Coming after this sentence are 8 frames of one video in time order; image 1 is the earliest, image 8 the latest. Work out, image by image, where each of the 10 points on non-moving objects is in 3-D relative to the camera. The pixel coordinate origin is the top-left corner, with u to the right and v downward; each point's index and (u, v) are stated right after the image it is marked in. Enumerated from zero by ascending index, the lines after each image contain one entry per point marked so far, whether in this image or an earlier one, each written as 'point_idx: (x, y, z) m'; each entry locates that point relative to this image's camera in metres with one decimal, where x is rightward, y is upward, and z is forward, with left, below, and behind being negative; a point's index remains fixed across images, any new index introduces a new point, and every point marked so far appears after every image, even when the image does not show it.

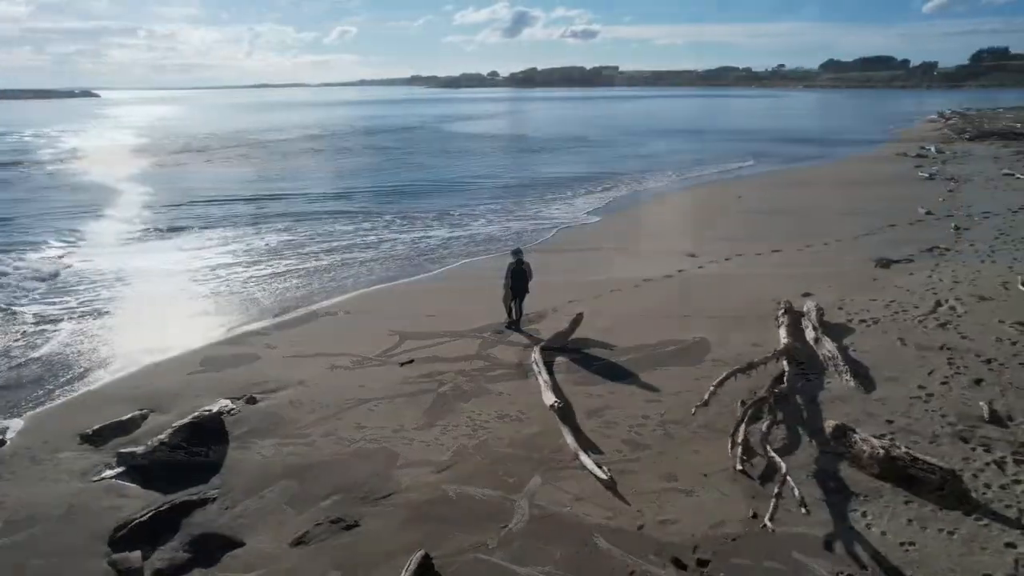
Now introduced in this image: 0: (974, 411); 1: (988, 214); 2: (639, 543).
0: (+3.9, -1.0, +5.4) m
1: (+9.9, +1.4, +13.3) m
2: (+0.8, -1.6, +4.0) m
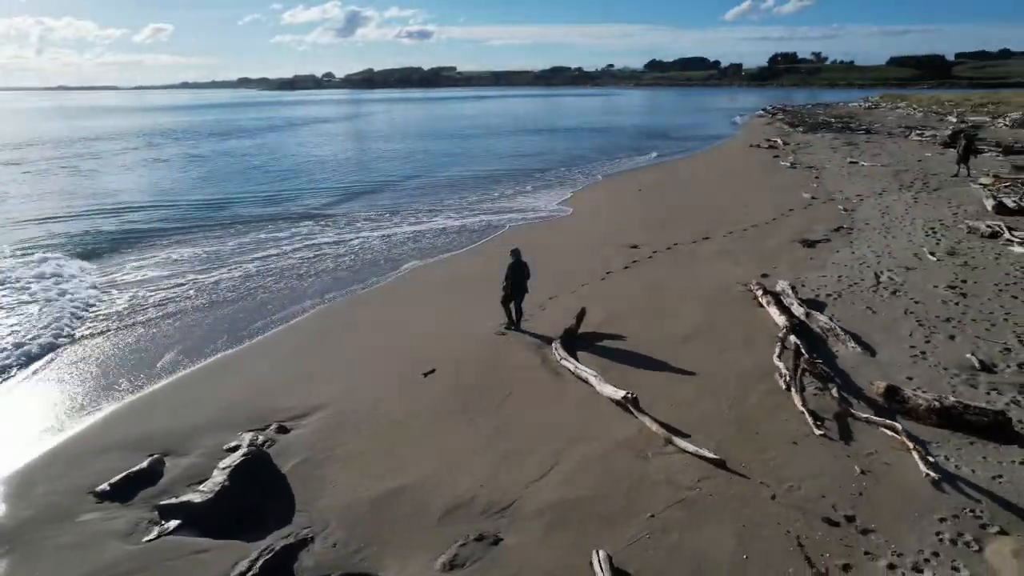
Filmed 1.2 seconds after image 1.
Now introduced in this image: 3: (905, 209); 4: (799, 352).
0: (+4.4, -0.7, +6.3) m
1: (+8.4, +2.1, +15.4) m
2: (+1.8, -1.5, +4.3) m
3: (+8.2, +1.6, +13.5) m
4: (+3.0, -0.7, +6.6) m
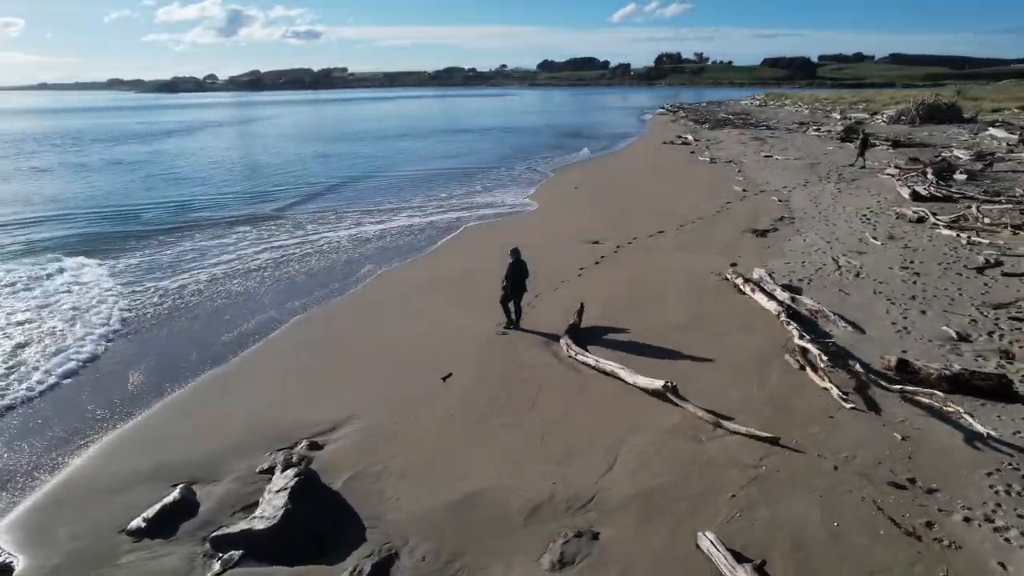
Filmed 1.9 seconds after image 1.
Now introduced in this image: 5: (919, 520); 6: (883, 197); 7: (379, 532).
0: (+4.7, -0.5, +7.0) m
1: (+7.1, +2.4, +16.5) m
2: (+2.4, -1.4, +4.6) m
3: (+7.3, +2.0, +14.7) m
4: (+3.2, -0.5, +7.1) m
5: (+2.6, -1.5, +4.1) m
6: (+8.2, +2.0, +14.3) m
7: (-0.9, -1.7, +4.6) m
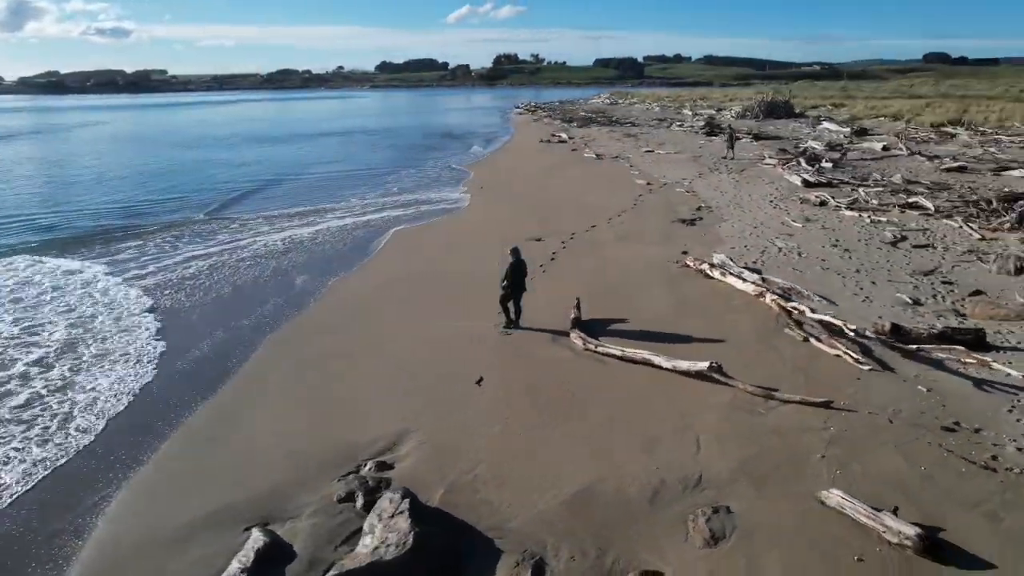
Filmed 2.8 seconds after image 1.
0: (+4.8, -0.1, +8.1) m
1: (+4.9, +2.9, +17.9) m
2: (+3.2, -1.2, +5.3) m
3: (+5.5, +2.4, +16.1) m
4: (+3.4, -0.3, +7.8) m
5: (+3.6, -1.3, +4.9) m
6: (+6.5, +2.5, +15.9) m
7: (0.0, -1.8, +4.5) m
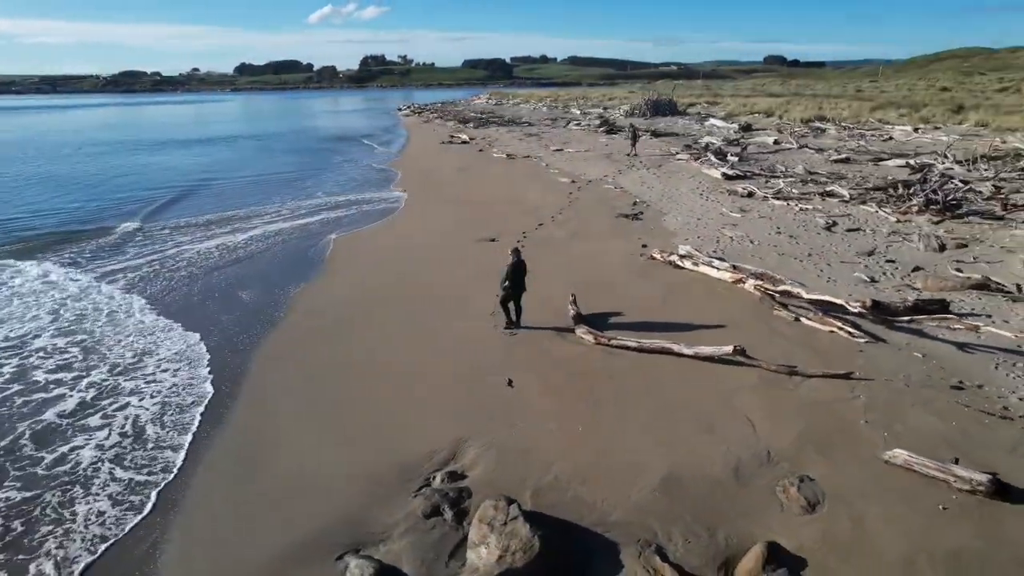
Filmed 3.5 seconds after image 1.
0: (+4.8, +0.1, +9.0) m
1: (+2.9, +3.1, +18.7) m
2: (+3.8, -0.9, +5.9) m
3: (+3.8, +2.7, +17.0) m
4: (+3.4, -0.1, +8.5) m
5: (+4.2, -1.0, +5.6) m
6: (+4.9, +2.8, +17.0) m
7: (+0.8, -1.7, +4.6) m
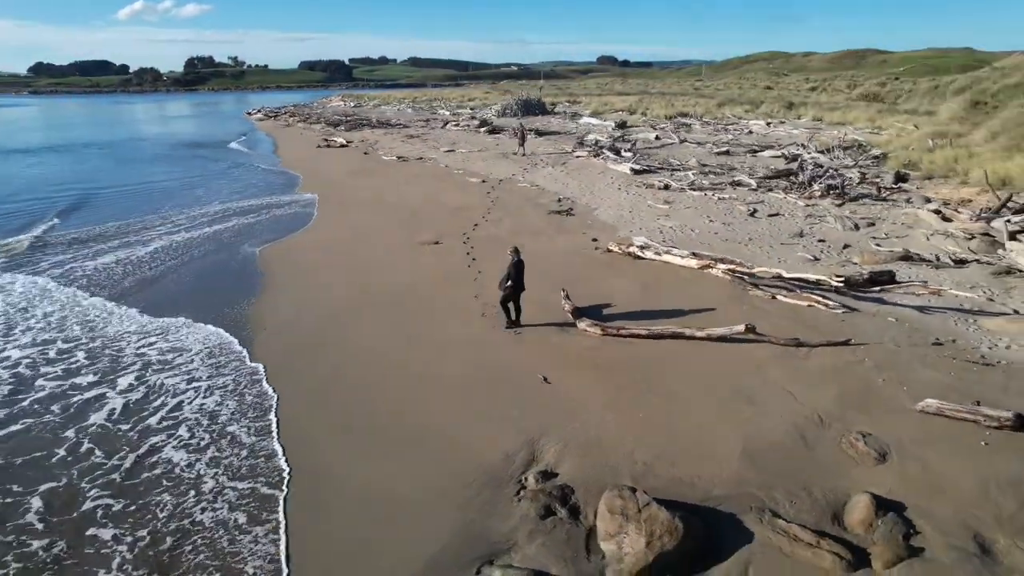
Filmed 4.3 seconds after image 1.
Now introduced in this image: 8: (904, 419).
0: (+4.5, +0.5, +10.1) m
1: (+0.4, +3.2, +19.1) m
2: (+4.3, -0.7, +6.9) m
3: (+1.7, +2.9, +17.6) m
4: (+3.3, +0.2, +9.3) m
5: (+4.7, -0.7, +6.6) m
6: (+2.7, +3.1, +17.9) m
7: (+1.7, -1.6, +4.9) m
8: (+3.4, -1.2, +5.7) m
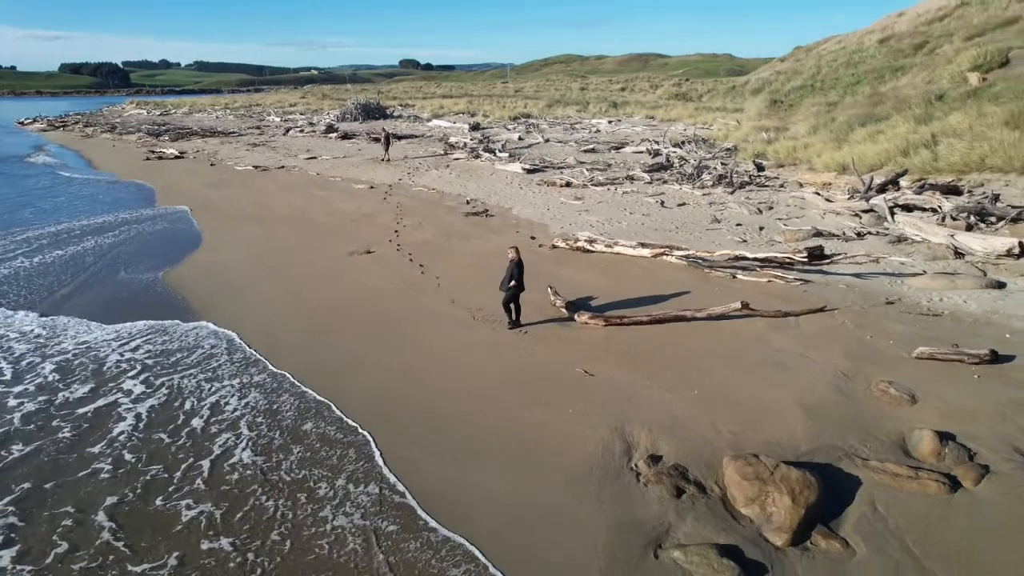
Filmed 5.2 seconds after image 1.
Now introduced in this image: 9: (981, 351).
0: (+3.8, +0.8, +11.3) m
1: (-2.8, +3.0, +18.8) m
2: (+4.6, -0.3, +8.1) m
3: (-1.1, +2.8, +17.8) m
4: (+2.9, +0.4, +10.2) m
5: (+5.1, -0.3, +8.0) m
6: (-0.2, +3.1, +18.3) m
7: (+2.7, -1.4, +5.6) m
8: (+4.1, -0.8, +6.8) m
9: (+4.8, -0.6, +6.6) m
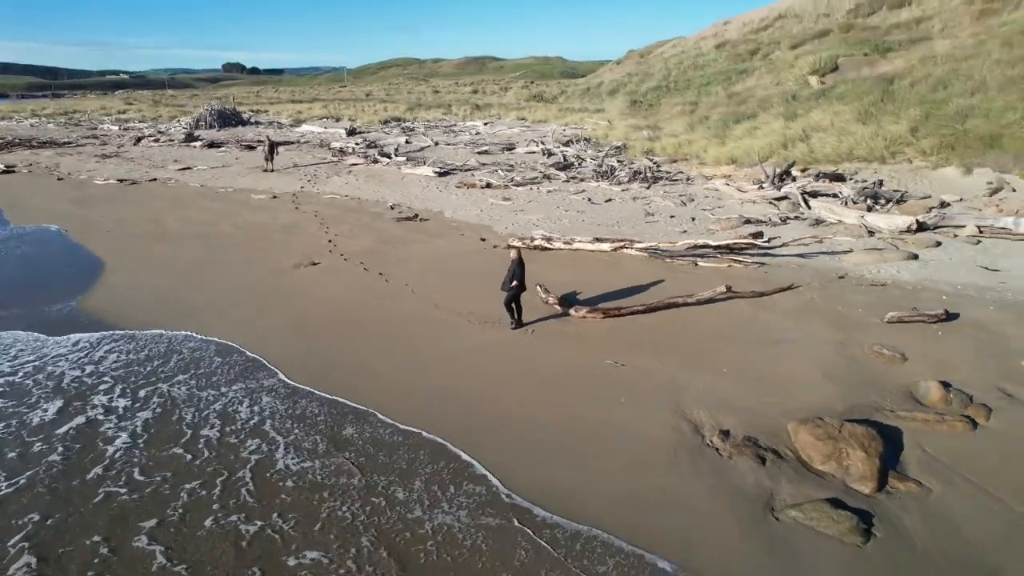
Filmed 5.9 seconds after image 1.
0: (+3.1, +1.1, +12.1) m
1: (-5.2, +2.7, +18.0) m
2: (+4.6, +0.1, +9.2) m
3: (-3.4, +2.6, +17.3) m
4: (+2.4, +0.6, +10.8) m
5: (+5.1, +0.1, +9.2) m
6: (-2.6, +3.0, +18.0) m
7: (+3.4, -1.2, +6.3) m
8: (+4.5, -0.5, +7.8) m
9: (+5.2, -0.3, +7.8) m
